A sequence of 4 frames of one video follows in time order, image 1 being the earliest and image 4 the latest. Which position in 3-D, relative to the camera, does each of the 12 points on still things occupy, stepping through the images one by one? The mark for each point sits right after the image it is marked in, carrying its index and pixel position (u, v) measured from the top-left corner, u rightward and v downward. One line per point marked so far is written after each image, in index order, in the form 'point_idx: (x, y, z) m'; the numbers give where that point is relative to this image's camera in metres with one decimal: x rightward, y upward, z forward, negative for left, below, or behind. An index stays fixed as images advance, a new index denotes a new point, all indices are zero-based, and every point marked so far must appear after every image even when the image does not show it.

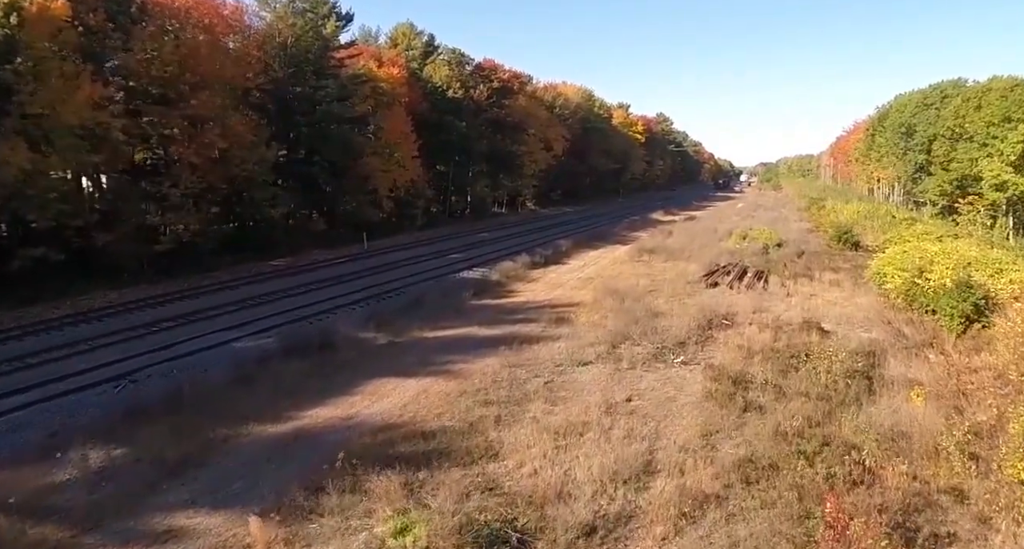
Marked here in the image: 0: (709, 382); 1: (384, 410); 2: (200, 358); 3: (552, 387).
0: (+3.5, -1.9, +15.7) m
1: (-2.2, -2.3, +15.0) m
2: (-6.9, -1.8, +19.5) m
3: (+0.7, -2.1, +15.9) m
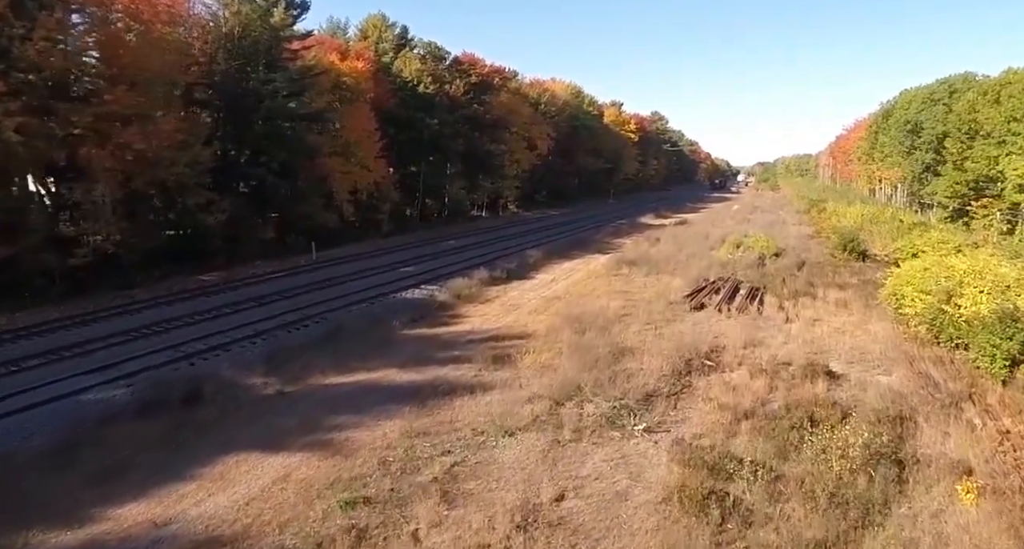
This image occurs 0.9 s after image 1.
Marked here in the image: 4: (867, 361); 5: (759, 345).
0: (+2.1, -2.5, +11.3) m
1: (-3.6, -2.9, +10.6) m
2: (-8.4, -2.4, +15.1) m
3: (-0.7, -2.6, +11.5) m
4: (+7.2, -1.7, +17.9) m
5: (+5.3, -1.5, +18.8) m
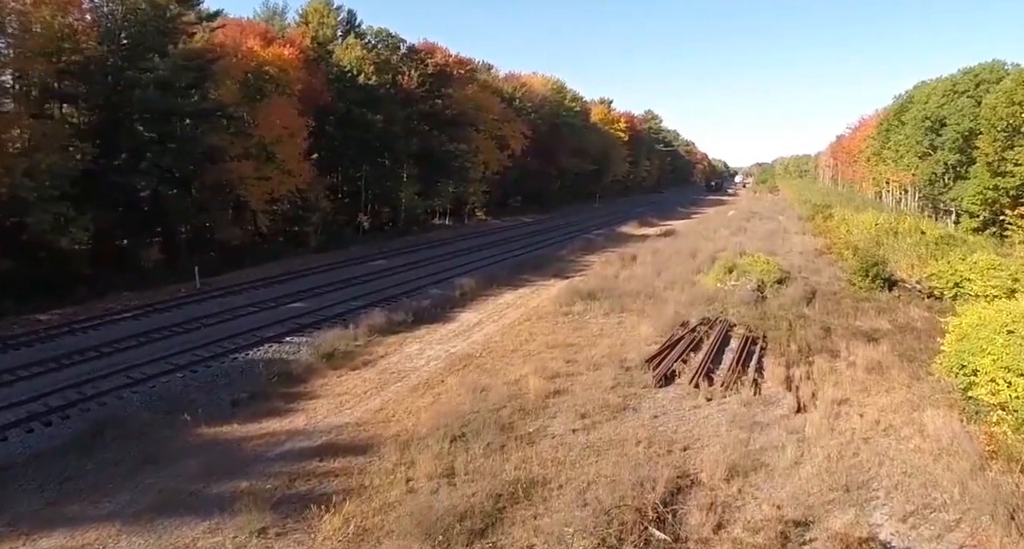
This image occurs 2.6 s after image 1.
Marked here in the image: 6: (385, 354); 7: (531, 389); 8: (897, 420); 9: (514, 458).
0: (-0.1, -3.5, +3.9) m
1: (-5.8, -3.9, +3.2) m
2: (-10.6, -3.4, +7.7) m
3: (-2.9, -3.7, +4.1) m
4: (+5.0, -2.7, +10.4) m
5: (+3.1, -2.5, +11.4) m
6: (-2.8, -1.7, +18.6) m
7: (+0.3, -2.0, +15.0) m
8: (+5.9, -2.3, +13.7) m
9: (0.0, -2.4, +11.9) m
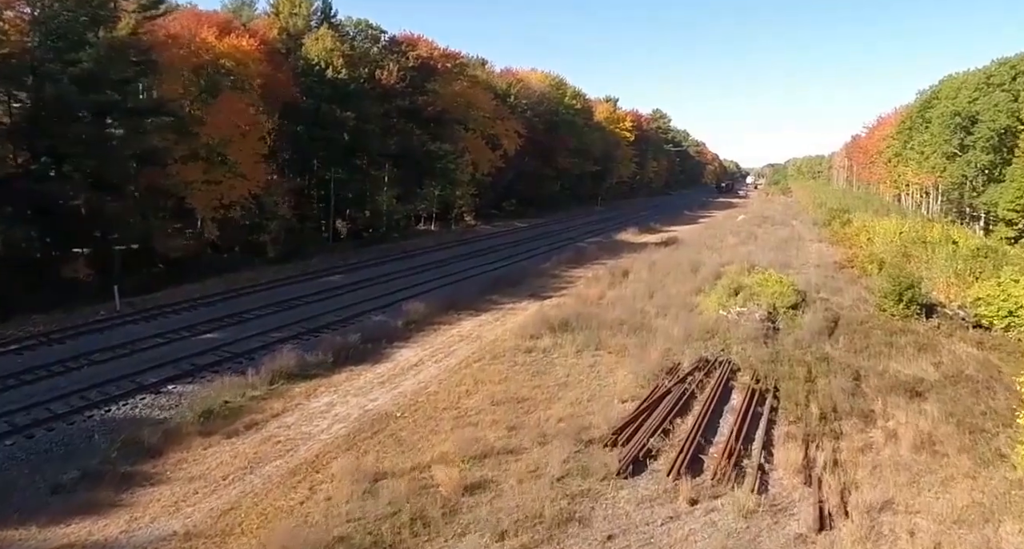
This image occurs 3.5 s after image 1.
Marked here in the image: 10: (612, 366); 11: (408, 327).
0: (-1.4, -4.1, -0.3) m
1: (-7.1, -4.5, -0.9) m
2: (-11.8, -4.0, +3.7) m
3: (-4.2, -4.2, 0.0) m
4: (+3.8, -3.3, +6.2) m
5: (+1.9, -3.1, +7.2) m
6: (-3.8, -2.3, +14.5) m
7: (-0.8, -2.6, +10.8) m
8: (+4.8, -2.8, +9.4) m
9: (-1.1, -3.0, +7.8) m
10: (+1.8, -1.8, +16.5) m
11: (-2.3, -1.3, +19.3) m
